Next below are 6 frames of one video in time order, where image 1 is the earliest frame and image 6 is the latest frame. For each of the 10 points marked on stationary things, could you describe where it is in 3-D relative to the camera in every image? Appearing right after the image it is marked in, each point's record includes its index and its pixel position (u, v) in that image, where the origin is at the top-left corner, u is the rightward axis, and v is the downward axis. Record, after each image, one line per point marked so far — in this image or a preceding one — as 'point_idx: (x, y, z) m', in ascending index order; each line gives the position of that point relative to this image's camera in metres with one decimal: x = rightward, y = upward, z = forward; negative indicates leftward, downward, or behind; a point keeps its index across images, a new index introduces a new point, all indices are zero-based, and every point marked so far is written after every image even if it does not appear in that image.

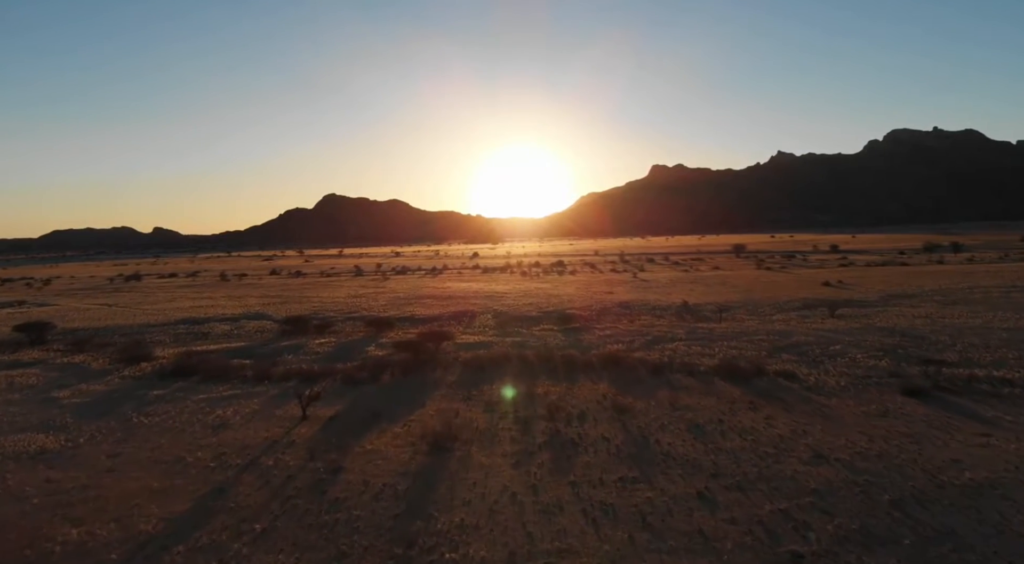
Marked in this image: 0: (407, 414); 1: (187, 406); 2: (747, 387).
0: (-2.5, -3.2, +15.6) m
1: (-9.0, -3.4, +17.9) m
2: (+6.3, -2.9, +17.5) m
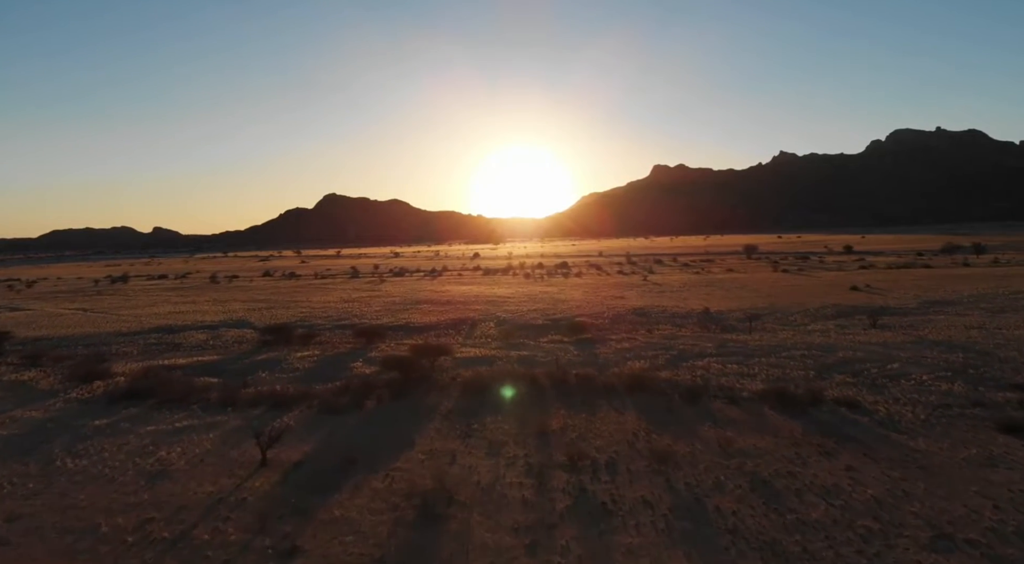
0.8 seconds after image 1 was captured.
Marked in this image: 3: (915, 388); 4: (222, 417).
0: (-2.3, -3.4, +12.6) m
1: (-8.8, -3.7, +14.9) m
2: (+6.5, -3.1, +14.4) m
3: (+10.7, -2.8, +17.2) m
4: (-7.4, -3.4, +16.6) m
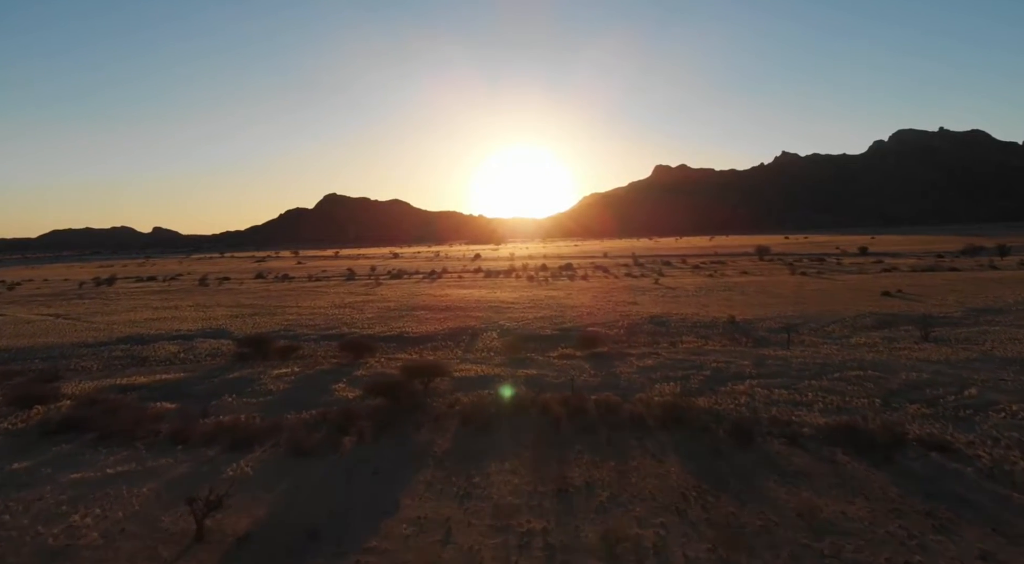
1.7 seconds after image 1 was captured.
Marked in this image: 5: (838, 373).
0: (-2.1, -3.7, +9.5) m
1: (-8.6, -3.9, +11.9) m
2: (+6.7, -3.4, +11.4) m
3: (+10.9, -3.1, +14.2) m
4: (-7.2, -3.7, +13.6) m
5: (+9.5, -2.6, +19.0) m
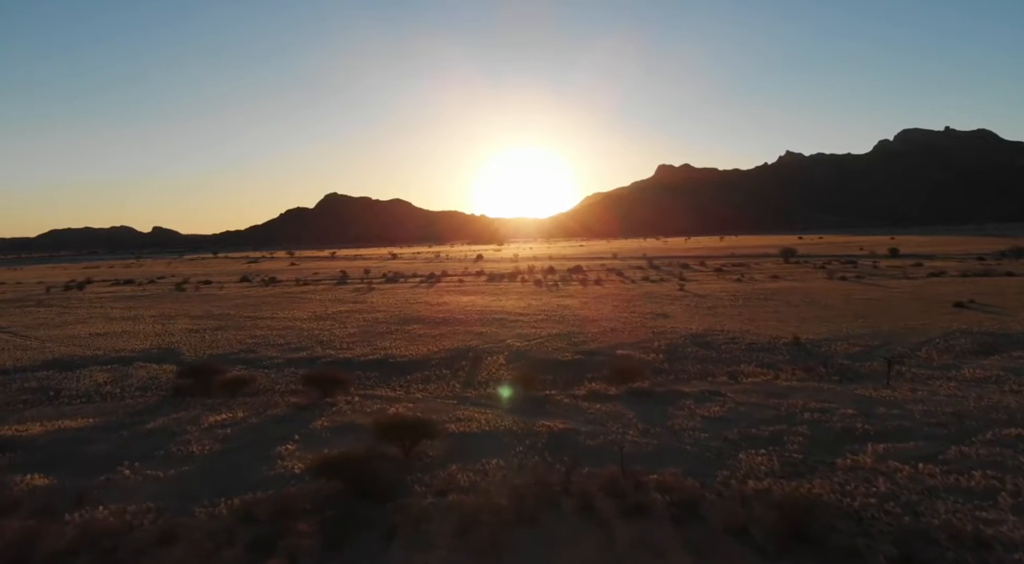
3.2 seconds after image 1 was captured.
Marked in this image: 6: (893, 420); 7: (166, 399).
0: (-1.8, -4.1, +4.1) m
1: (-8.2, -4.3, +6.4) m
2: (+7.1, -3.8, +5.9) m
3: (+11.2, -3.5, +8.7) m
4: (-6.8, -4.1, +8.1) m
5: (+9.9, -3.0, +13.5) m
6: (+8.3, -3.0, +14.4) m
7: (-10.0, -3.4, +19.0) m
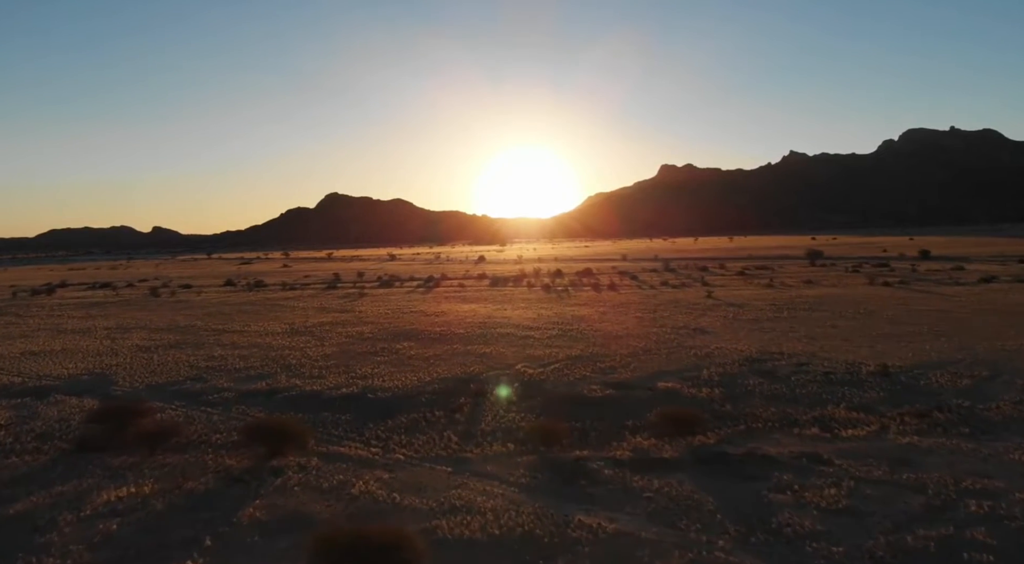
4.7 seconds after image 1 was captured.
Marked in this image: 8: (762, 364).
0: (-1.5, -4.5, -0.8) m
1: (-7.9, -4.7, +1.6) m
2: (+7.4, -4.2, +1.0) m
3: (+11.5, -3.9, +3.8) m
4: (-6.5, -4.5, +3.3) m
5: (+10.2, -3.4, +8.6) m
6: (+8.7, -3.3, +9.5) m
7: (-9.7, -3.7, +14.2) m
8: (+7.6, -2.5, +20.0) m
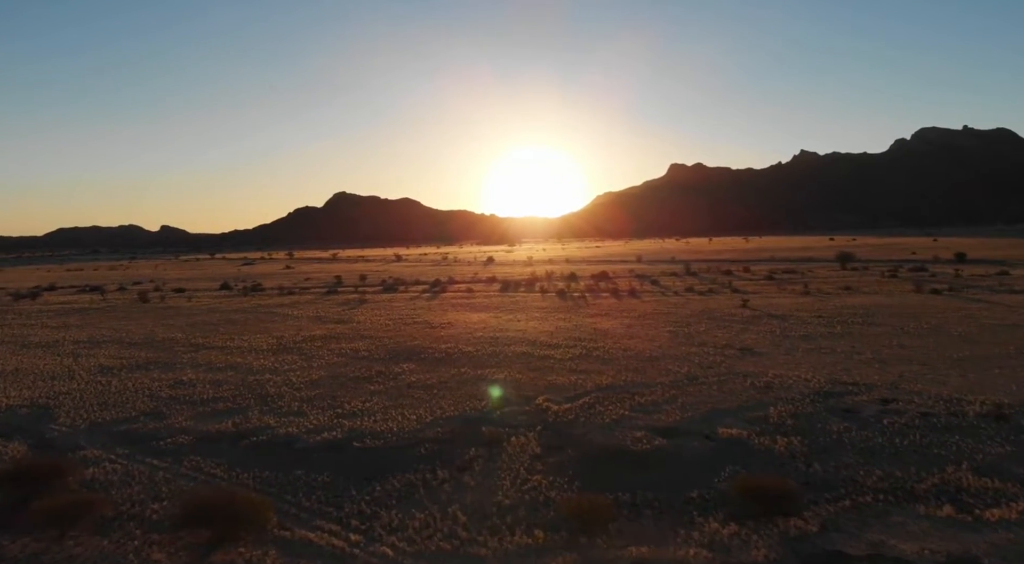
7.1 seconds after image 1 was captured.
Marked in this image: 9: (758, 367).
0: (-1.2, -4.9, -4.3) m
1: (-7.6, -5.1, -1.8) m
2: (+7.6, -4.6, -2.6) m
3: (+11.8, -4.3, +0.2) m
4: (-6.2, -4.9, -0.2) m
5: (+10.5, -3.9, +5.0) m
6: (+9.0, -3.8, +5.9) m
7: (-9.2, -4.1, +10.8) m
8: (+8.1, -2.9, +16.4) m
9: (+7.6, -2.6, +20.3) m
